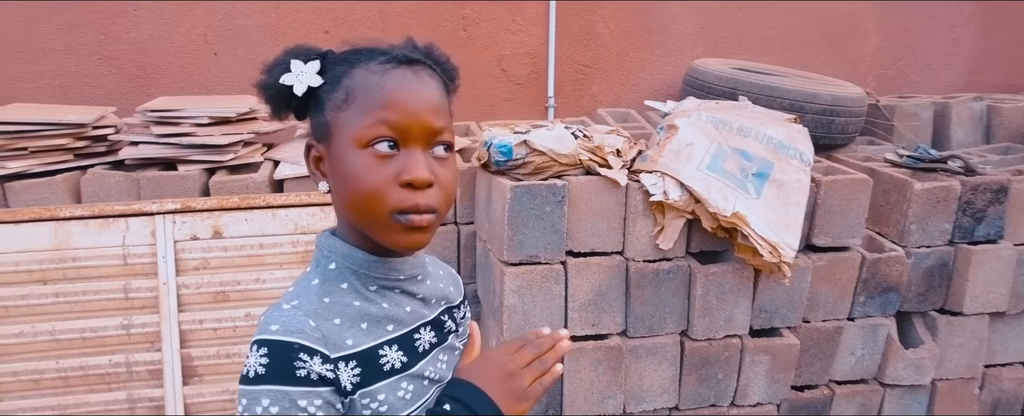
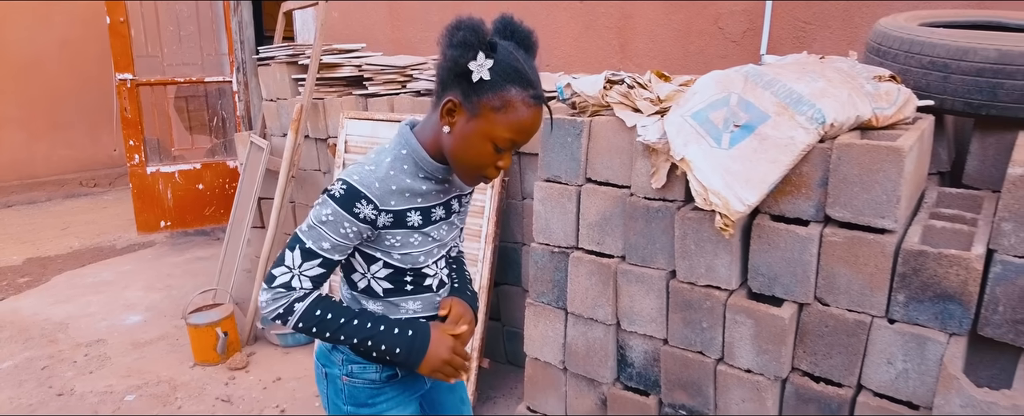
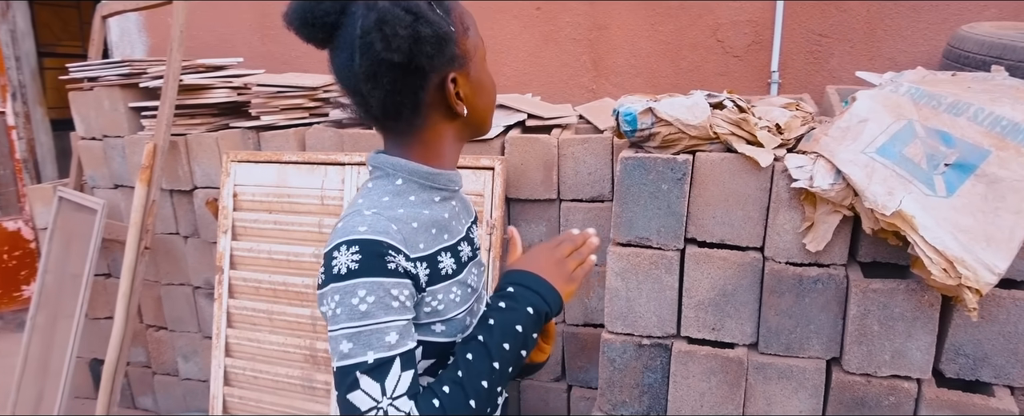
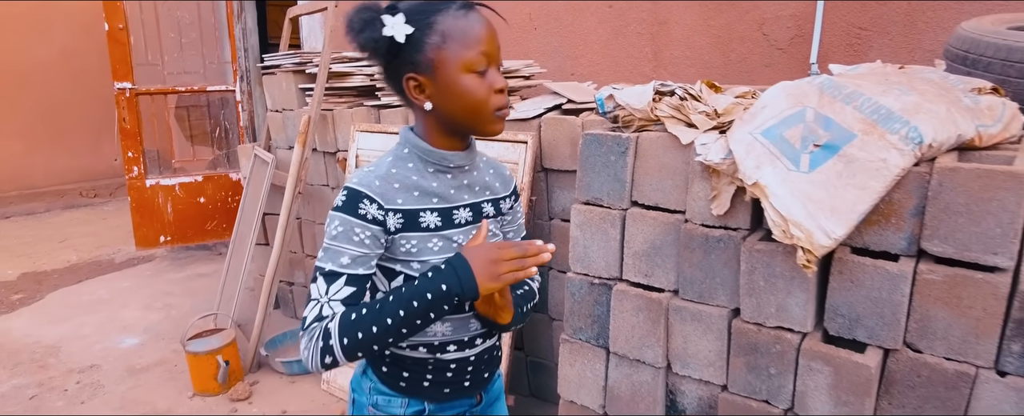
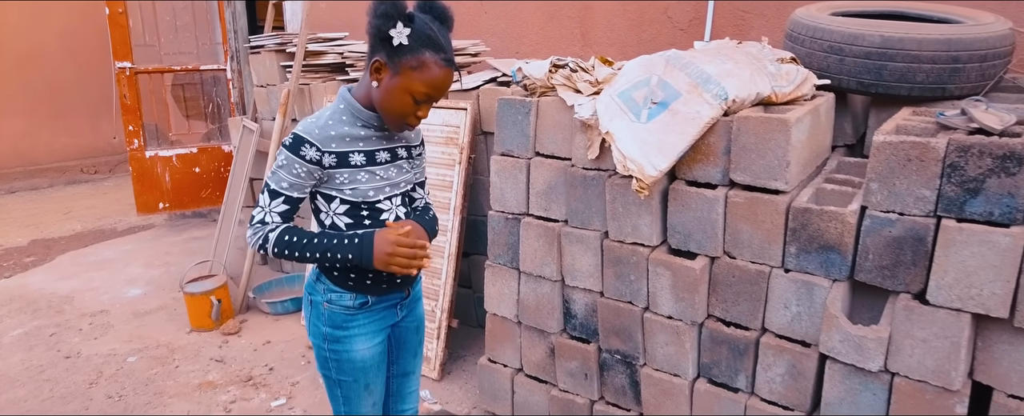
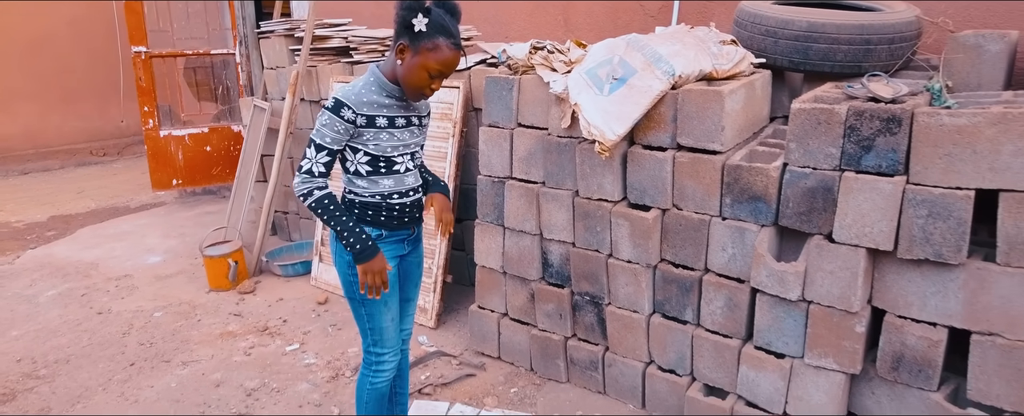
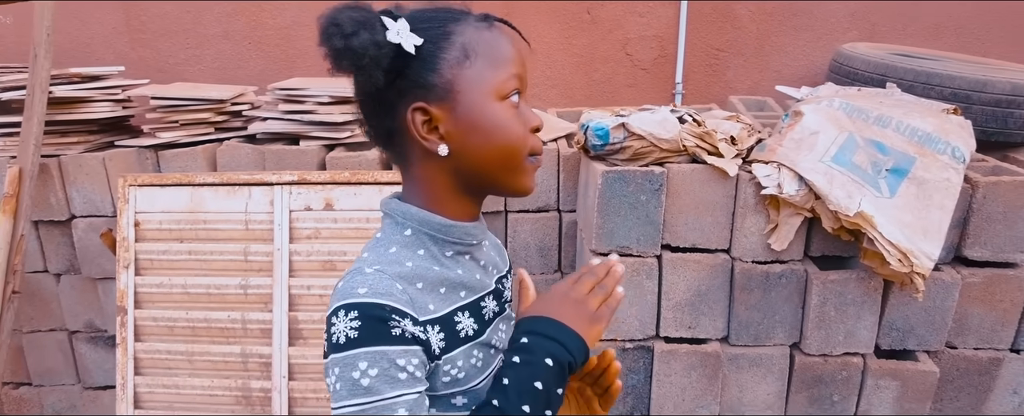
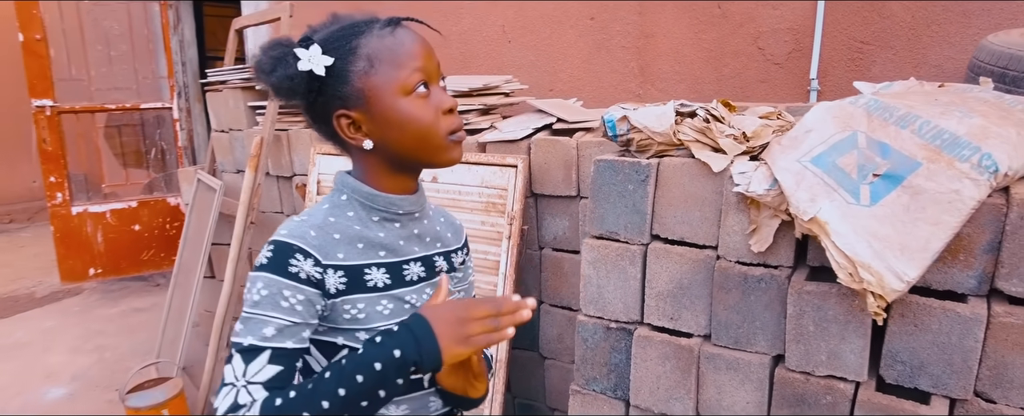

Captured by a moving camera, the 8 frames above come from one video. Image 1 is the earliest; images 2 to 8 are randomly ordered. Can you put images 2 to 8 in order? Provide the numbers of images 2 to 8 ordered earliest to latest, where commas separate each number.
7, 3, 8, 4, 2, 5, 6
